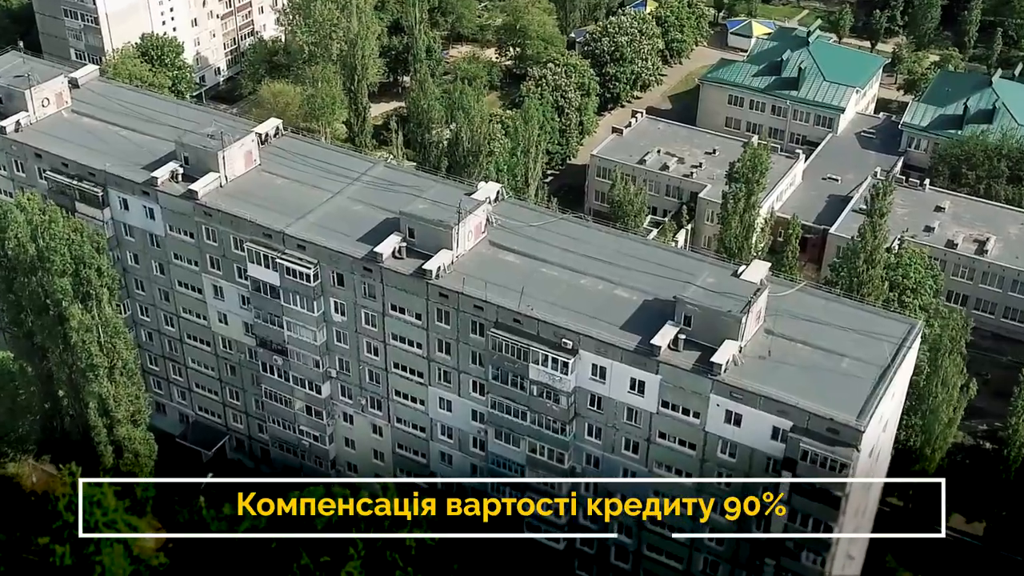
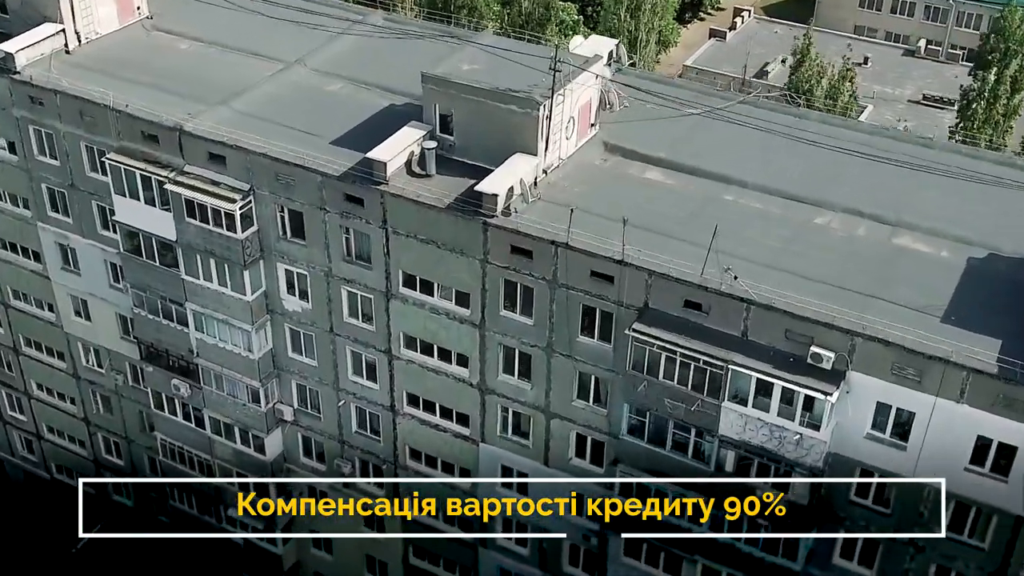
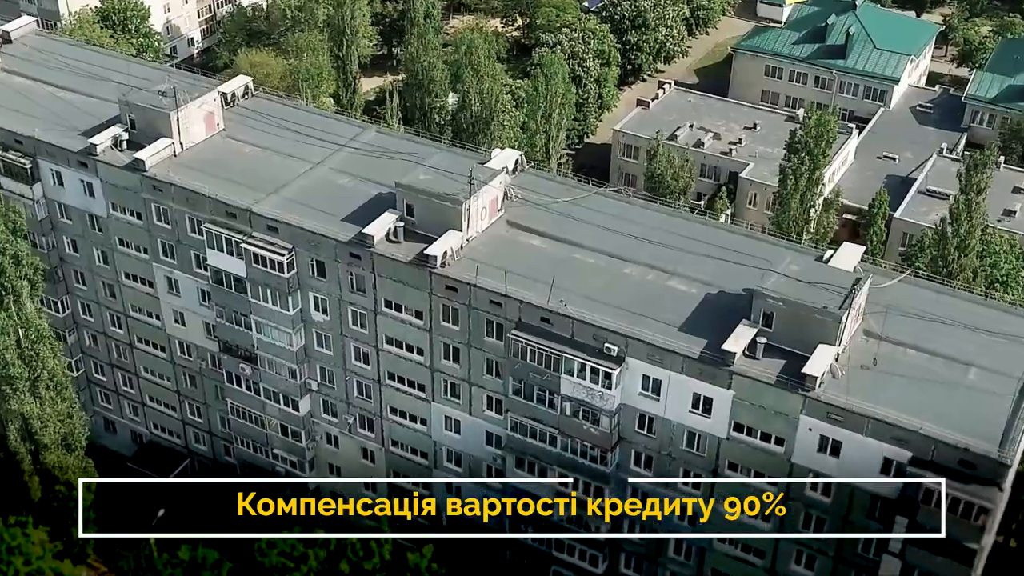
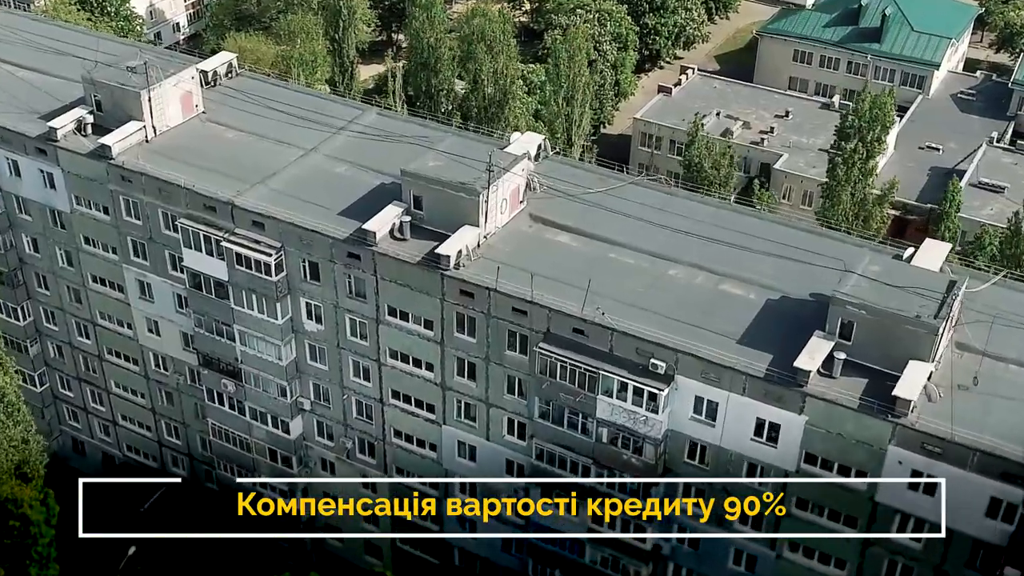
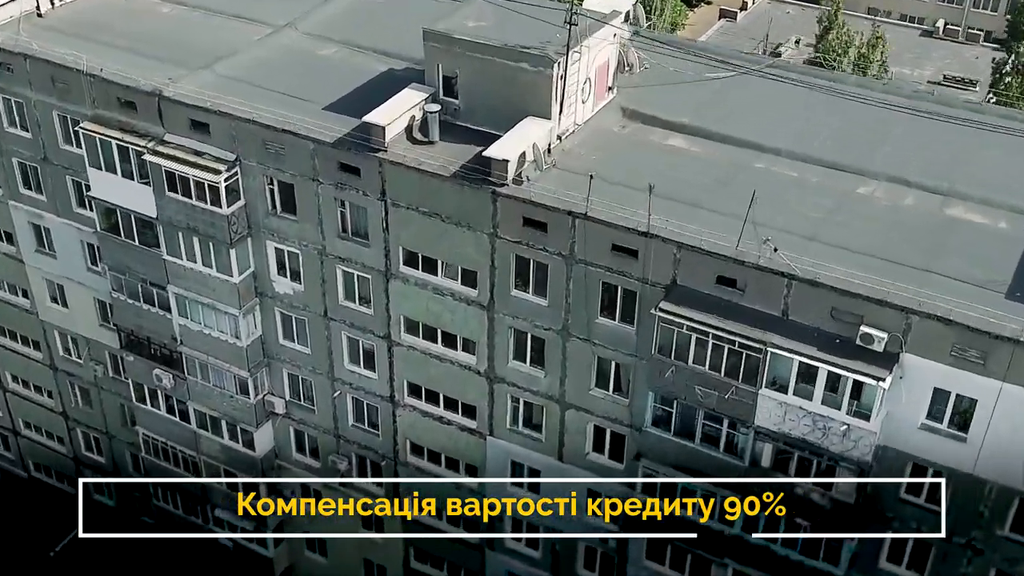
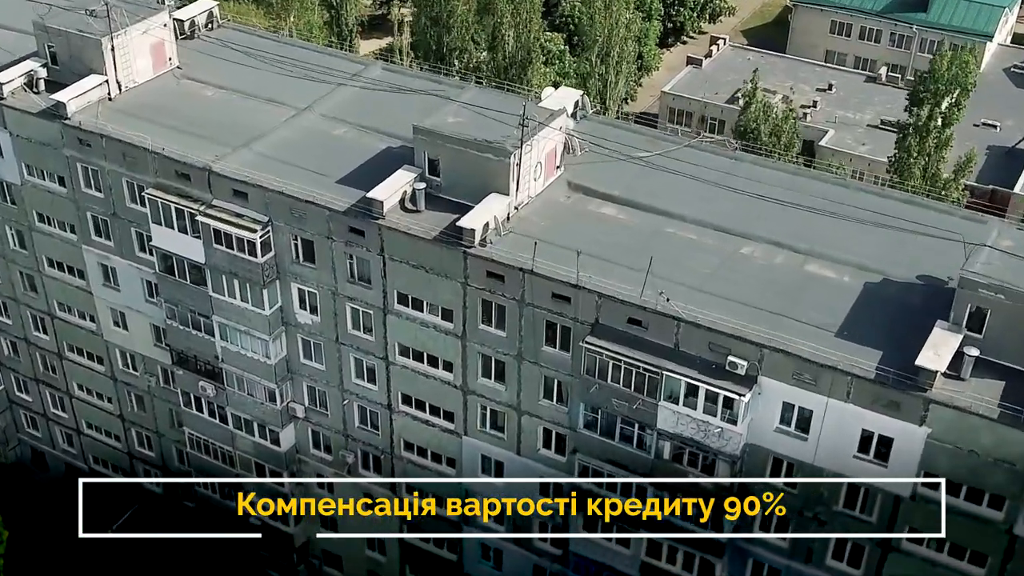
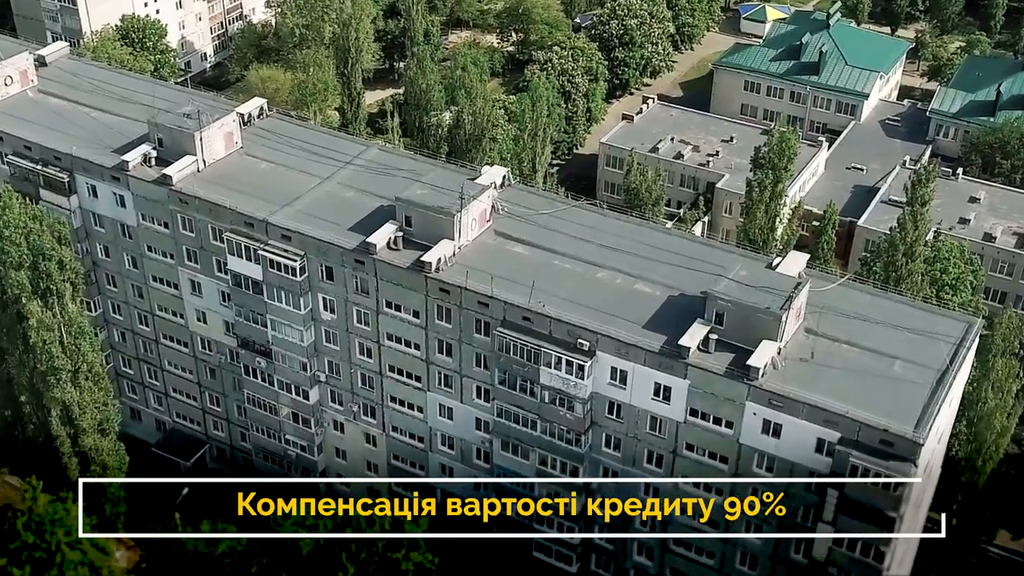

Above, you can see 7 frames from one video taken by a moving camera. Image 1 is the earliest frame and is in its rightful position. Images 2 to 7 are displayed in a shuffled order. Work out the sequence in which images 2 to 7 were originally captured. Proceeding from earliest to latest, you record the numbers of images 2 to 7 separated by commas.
7, 3, 4, 6, 2, 5
